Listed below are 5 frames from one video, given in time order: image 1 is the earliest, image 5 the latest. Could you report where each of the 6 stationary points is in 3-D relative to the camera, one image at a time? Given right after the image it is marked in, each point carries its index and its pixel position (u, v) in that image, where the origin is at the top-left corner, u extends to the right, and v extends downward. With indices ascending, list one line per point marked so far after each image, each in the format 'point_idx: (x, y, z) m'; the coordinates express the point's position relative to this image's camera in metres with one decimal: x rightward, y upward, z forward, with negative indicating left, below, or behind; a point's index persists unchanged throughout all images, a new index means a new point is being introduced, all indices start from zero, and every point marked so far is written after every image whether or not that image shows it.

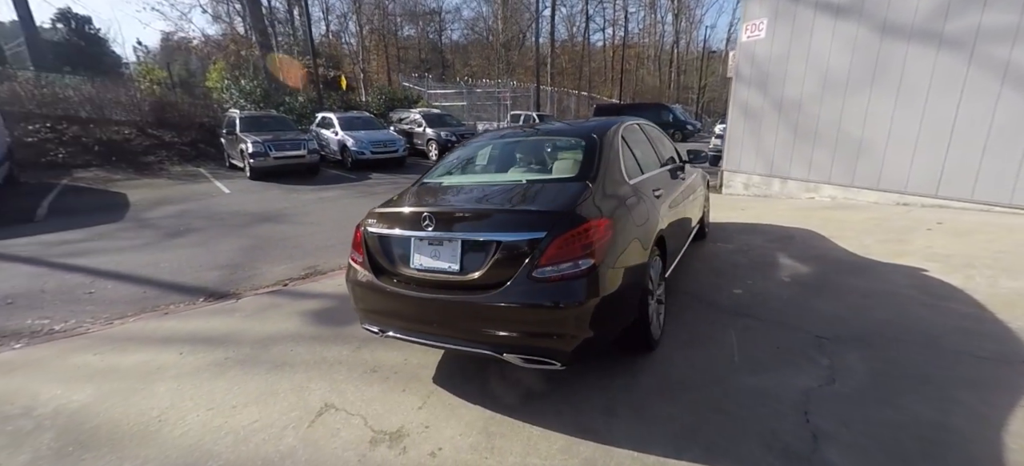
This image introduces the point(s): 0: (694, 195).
0: (+1.8, +0.4, +4.6) m
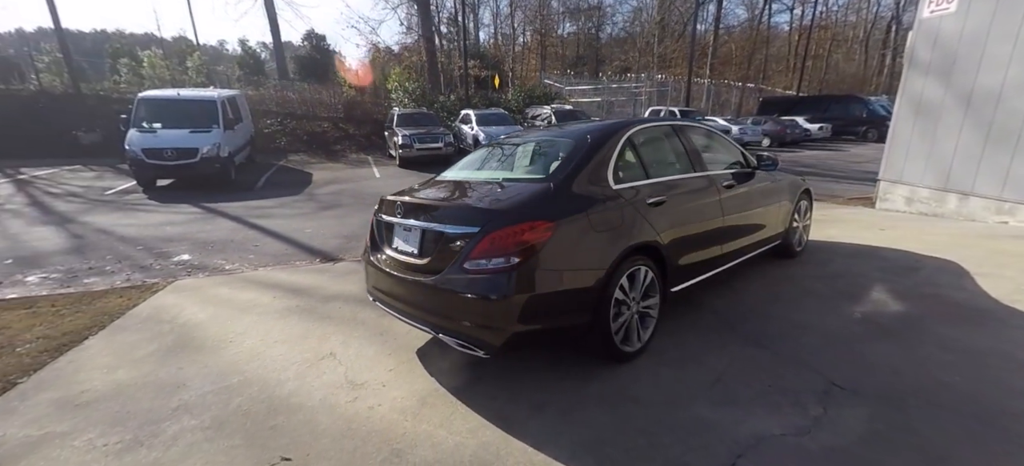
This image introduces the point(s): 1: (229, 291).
0: (+2.2, +0.2, +4.1) m
1: (-2.8, -0.6, +4.7) m
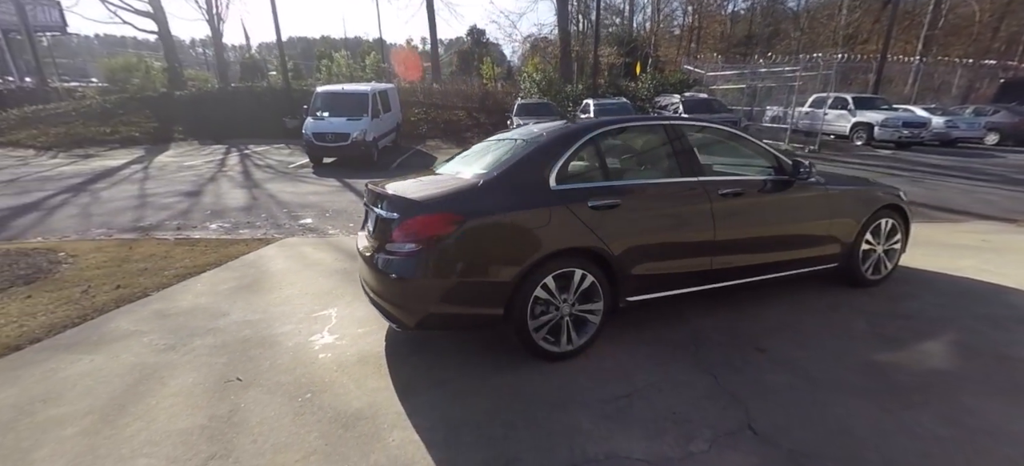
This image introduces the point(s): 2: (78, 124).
0: (+2.1, +0.1, +3.4) m
1: (-2.5, -0.2, +5.7) m
2: (-14.4, +3.6, +15.3) m
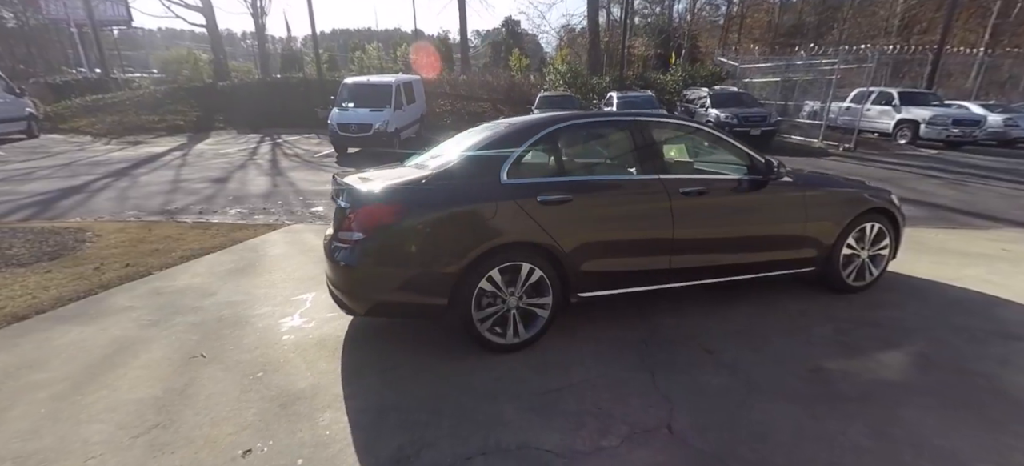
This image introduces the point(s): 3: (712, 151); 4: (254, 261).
0: (+1.8, +0.1, +3.2) m
1: (-2.5, 0.0, +5.9) m
2: (-13.5, +4.3, +16.4) m
3: (+1.5, +0.6, +3.3) m
4: (-2.8, -0.3, +5.0) m
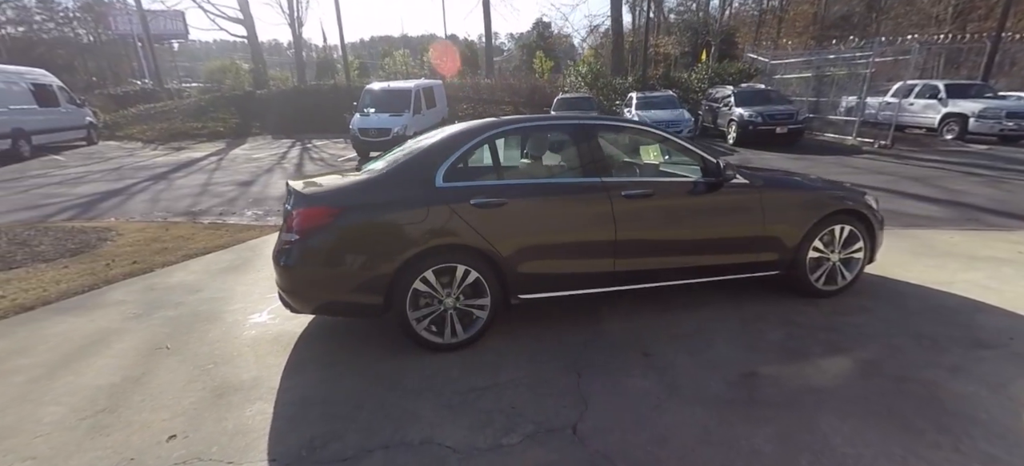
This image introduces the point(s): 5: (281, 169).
0: (+1.4, +0.1, +3.0) m
1: (-2.7, 0.0, +6.2) m
2: (-12.6, +4.3, +17.6) m
3: (+1.1, +0.6, +3.2) m
4: (-3.0, -0.3, +5.2) m
5: (-5.5, +1.5, +11.1) m
